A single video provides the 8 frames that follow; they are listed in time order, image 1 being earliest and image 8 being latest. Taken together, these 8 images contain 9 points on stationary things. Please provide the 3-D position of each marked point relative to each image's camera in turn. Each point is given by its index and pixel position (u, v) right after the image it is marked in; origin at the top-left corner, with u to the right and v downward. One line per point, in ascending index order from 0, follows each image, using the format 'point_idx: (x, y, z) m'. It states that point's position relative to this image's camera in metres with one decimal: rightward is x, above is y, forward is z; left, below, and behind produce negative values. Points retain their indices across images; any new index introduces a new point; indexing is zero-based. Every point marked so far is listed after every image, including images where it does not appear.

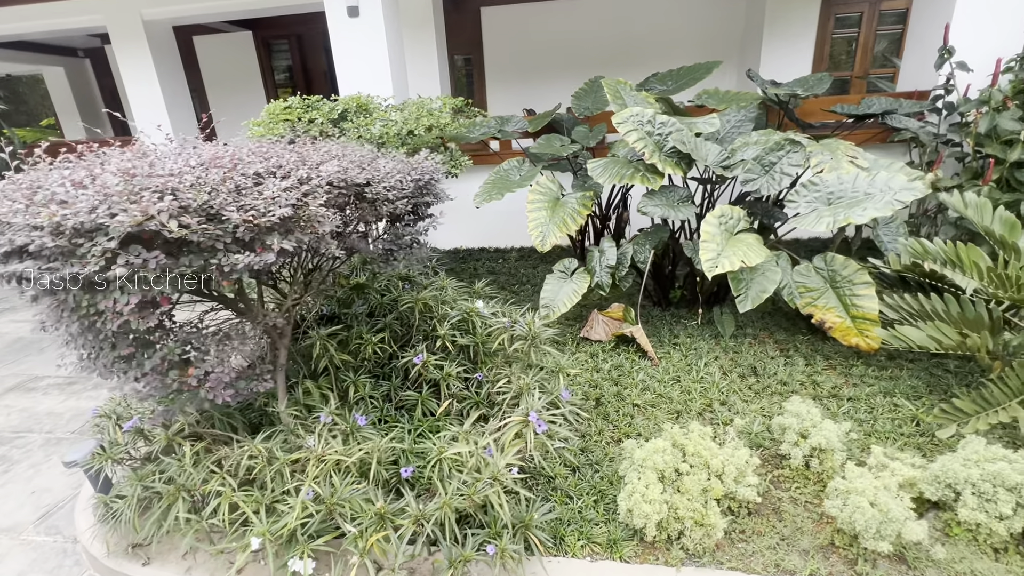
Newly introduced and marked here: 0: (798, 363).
0: (+1.4, -0.4, +2.4) m
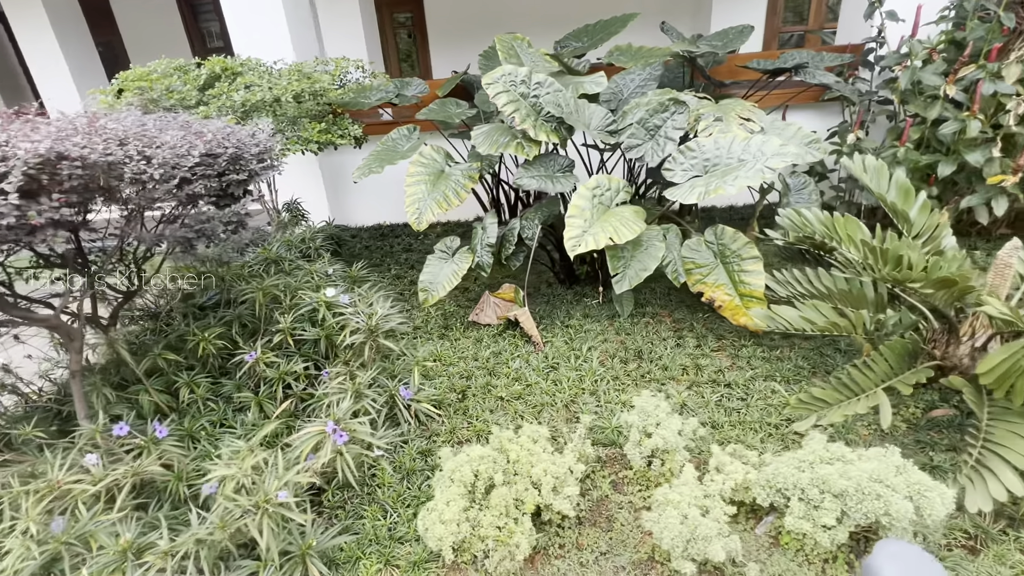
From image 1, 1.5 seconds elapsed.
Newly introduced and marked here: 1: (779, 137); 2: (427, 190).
0: (+0.8, -0.3, +2.2) m
1: (+1.2, +0.7, +2.1) m
2: (-0.4, +0.5, +2.5) m
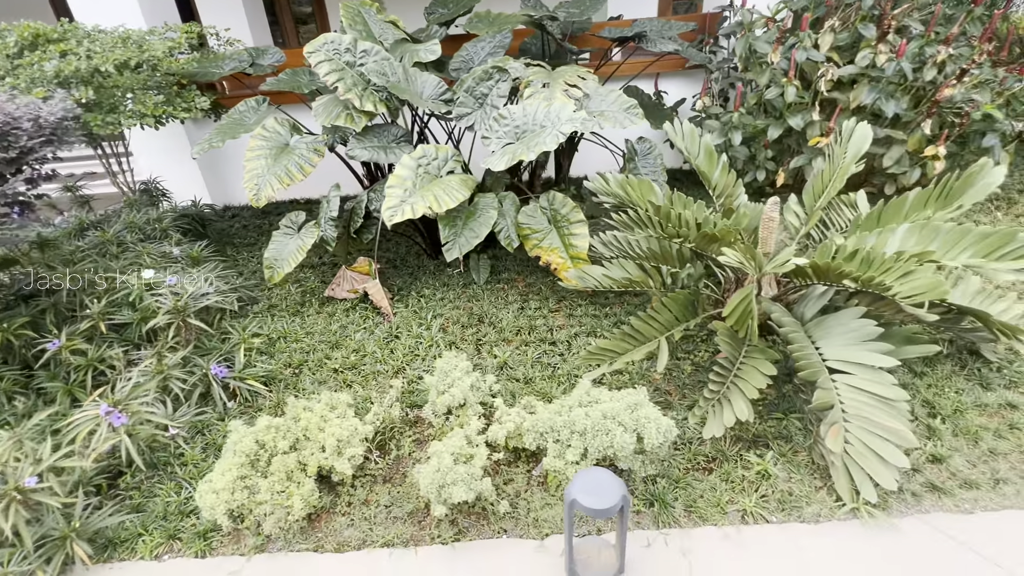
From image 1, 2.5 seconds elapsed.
0: (+0.1, -0.1, +2.3) m
1: (+0.4, +0.9, +2.2) m
2: (-1.2, +0.6, +2.4) m
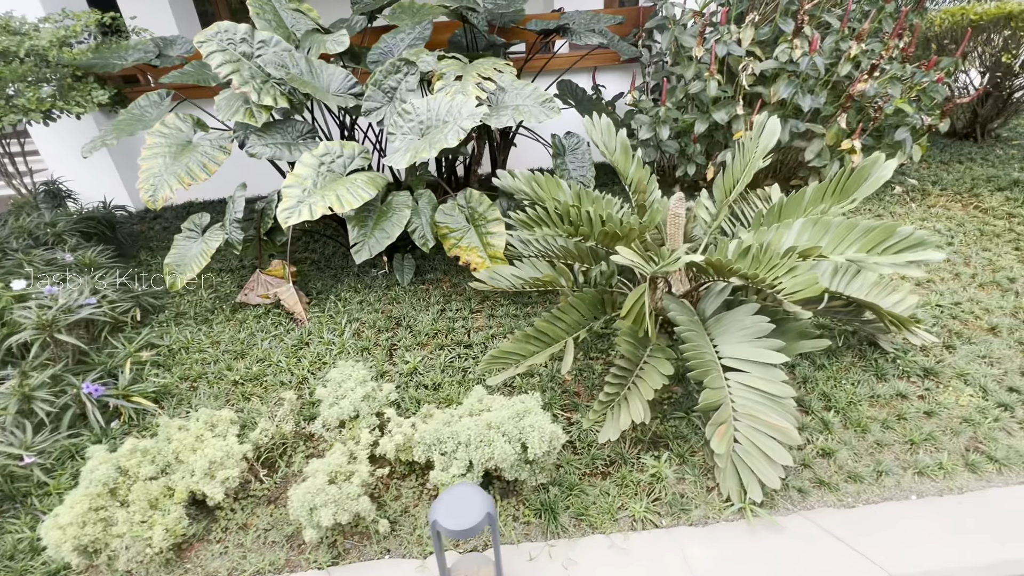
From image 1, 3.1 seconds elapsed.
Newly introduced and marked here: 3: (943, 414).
0: (-0.3, -0.1, +2.3) m
1: (0.0, +0.9, +2.2) m
2: (-1.6, +0.6, +2.2) m
3: (+1.3, -0.4, +1.5) m
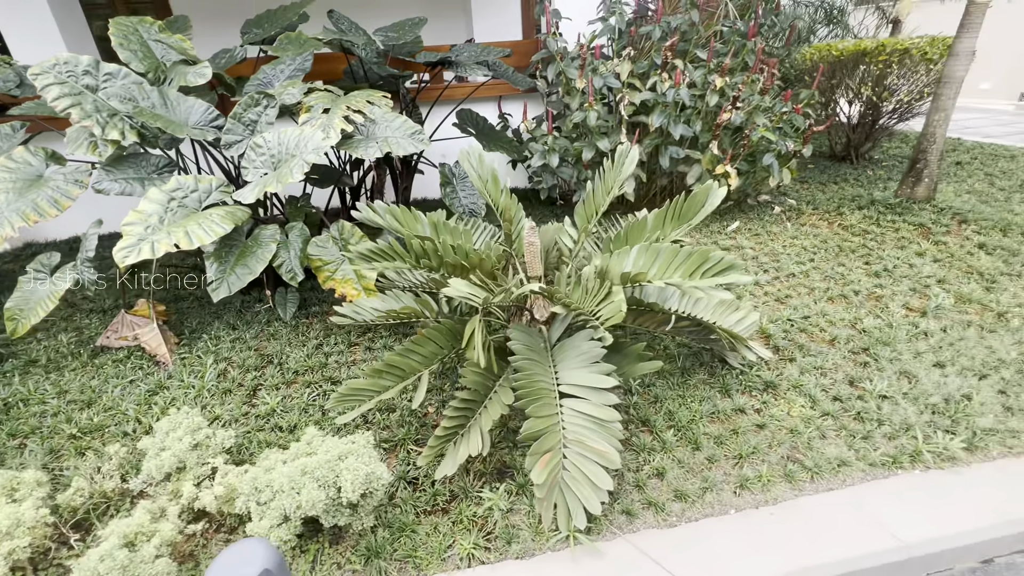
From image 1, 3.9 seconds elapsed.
0: (-0.9, -0.3, +2.2) m
1: (-0.6, +0.7, +2.2) m
2: (-2.2, +0.4, +2.1) m
3: (+0.9, -0.5, +1.6) m
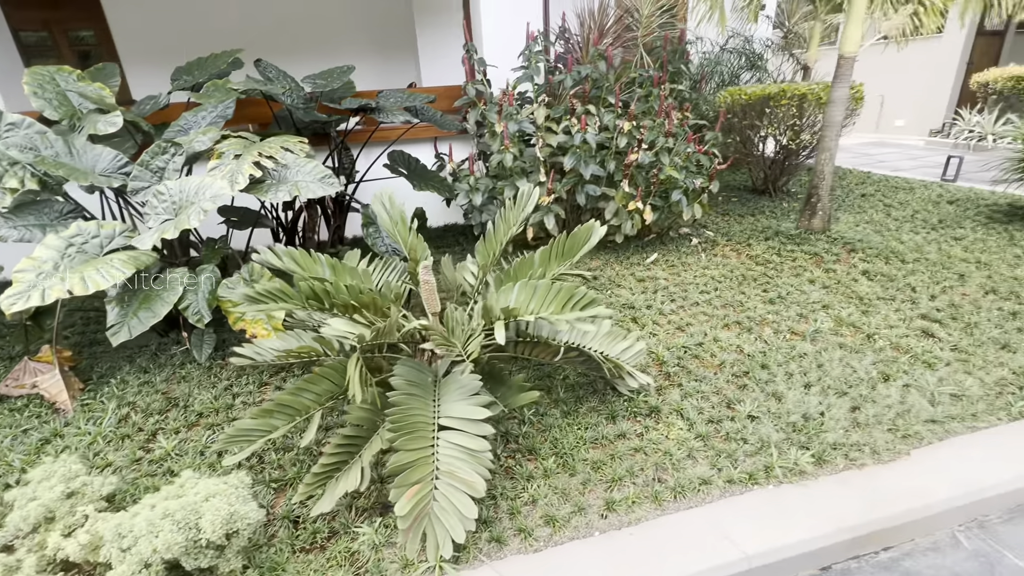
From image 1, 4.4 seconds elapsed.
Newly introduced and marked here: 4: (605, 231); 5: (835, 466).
0: (-1.3, -0.4, +2.2) m
1: (-1.0, +0.5, +2.2) m
2: (-2.7, +0.2, +2.1) m
3: (+0.5, -0.6, +1.7) m
4: (+0.4, +0.2, +1.9) m
5: (+1.0, -0.6, +1.5) m
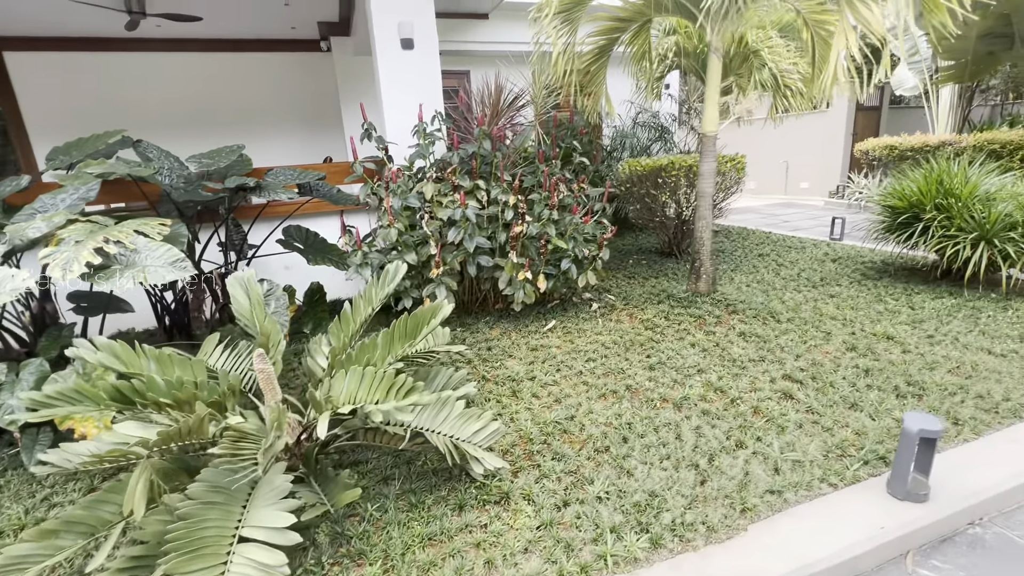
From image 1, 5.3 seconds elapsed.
0: (-1.9, -0.8, +2.0) m
1: (-1.7, +0.1, +2.2) m
2: (-3.3, -0.3, +1.8) m
3: (-0.1, -0.8, +1.6) m
4: (-0.2, -0.1, +1.9) m
5: (+0.5, -0.8, +1.5) m
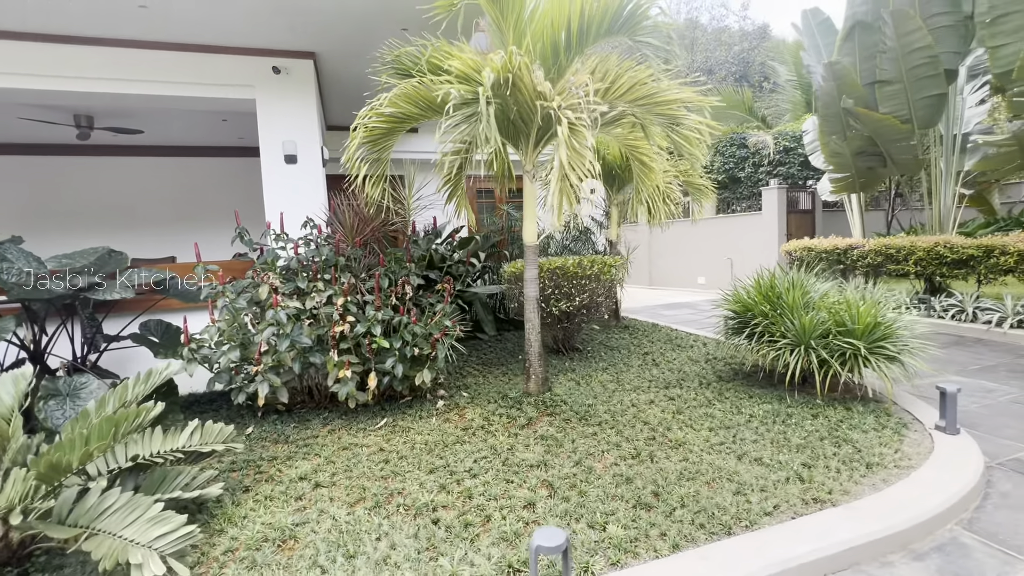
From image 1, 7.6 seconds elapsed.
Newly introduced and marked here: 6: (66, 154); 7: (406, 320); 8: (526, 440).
0: (-3.1, -1.3, +2.0) m
1: (-2.9, -0.3, +2.3) m
2: (-4.5, -0.6, +1.9) m
3: (-1.3, -1.2, +1.5) m
4: (-1.5, -0.5, +2.0) m
5: (-0.8, -1.2, +1.5) m
6: (-5.8, +1.7, +6.2) m
7: (-0.8, -0.2, +3.5) m
8: (+0.1, -0.9, +2.9) m
